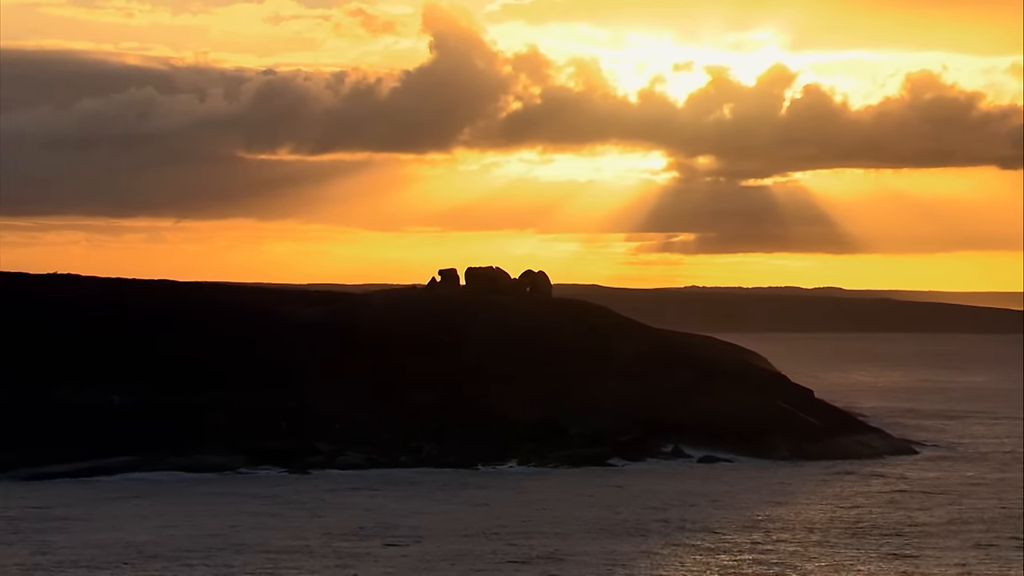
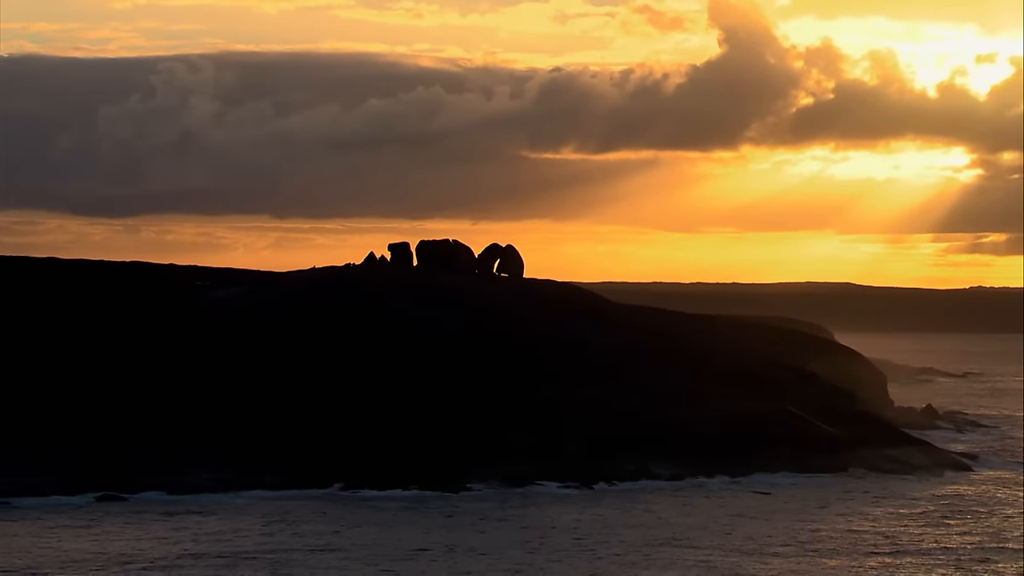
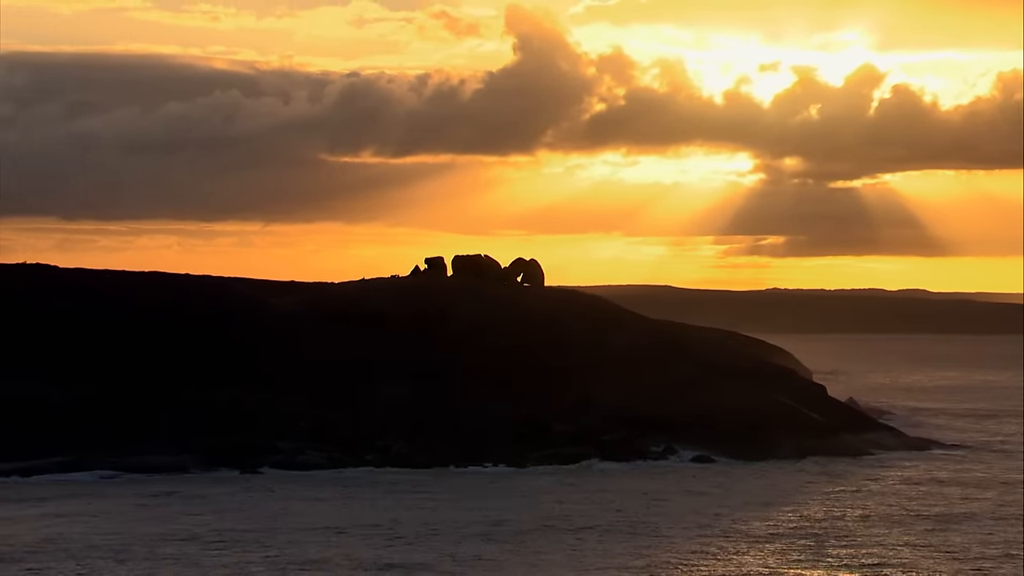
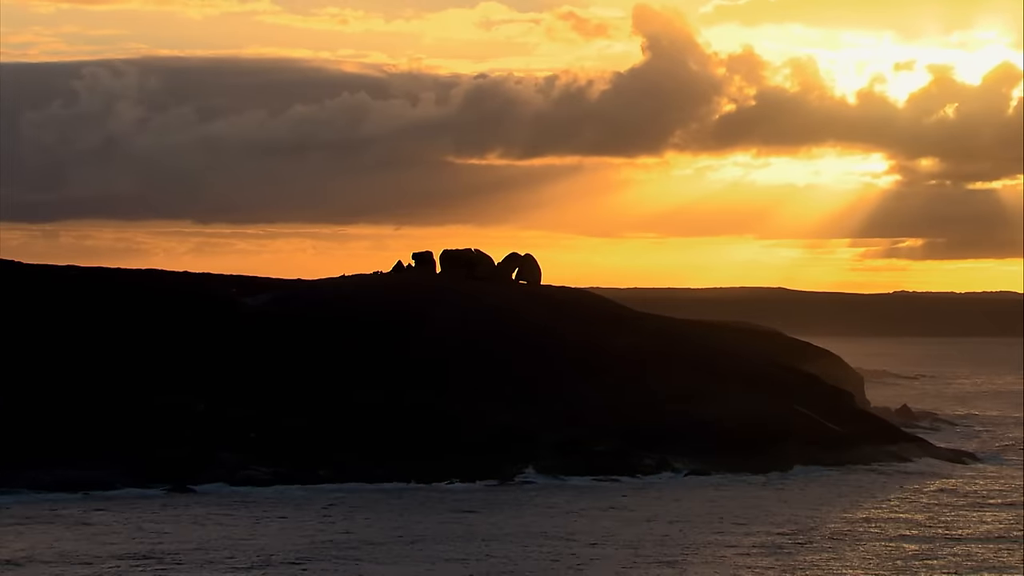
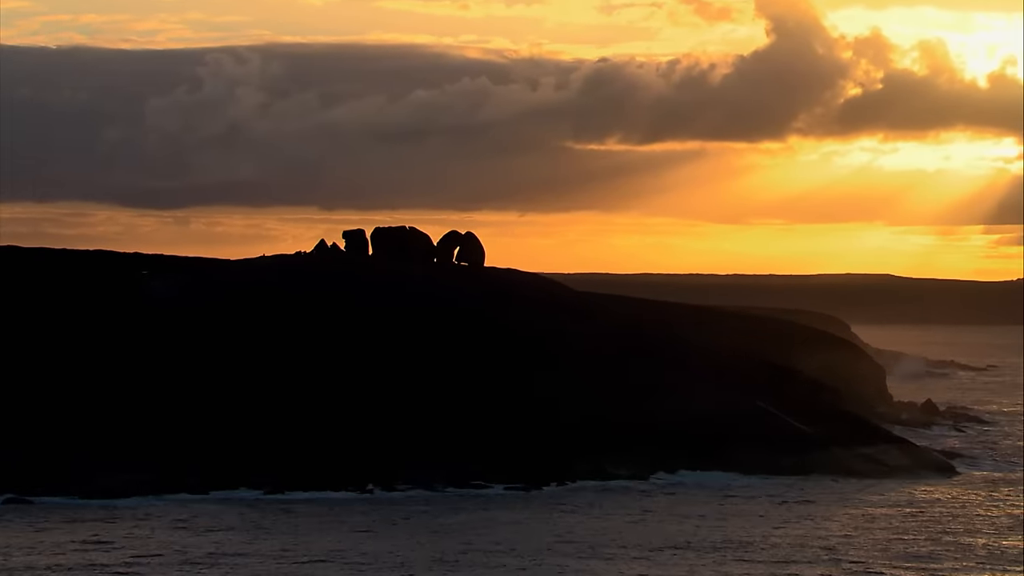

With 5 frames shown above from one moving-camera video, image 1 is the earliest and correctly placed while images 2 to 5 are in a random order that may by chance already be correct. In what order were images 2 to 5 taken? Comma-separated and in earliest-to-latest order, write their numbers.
3, 4, 2, 5
